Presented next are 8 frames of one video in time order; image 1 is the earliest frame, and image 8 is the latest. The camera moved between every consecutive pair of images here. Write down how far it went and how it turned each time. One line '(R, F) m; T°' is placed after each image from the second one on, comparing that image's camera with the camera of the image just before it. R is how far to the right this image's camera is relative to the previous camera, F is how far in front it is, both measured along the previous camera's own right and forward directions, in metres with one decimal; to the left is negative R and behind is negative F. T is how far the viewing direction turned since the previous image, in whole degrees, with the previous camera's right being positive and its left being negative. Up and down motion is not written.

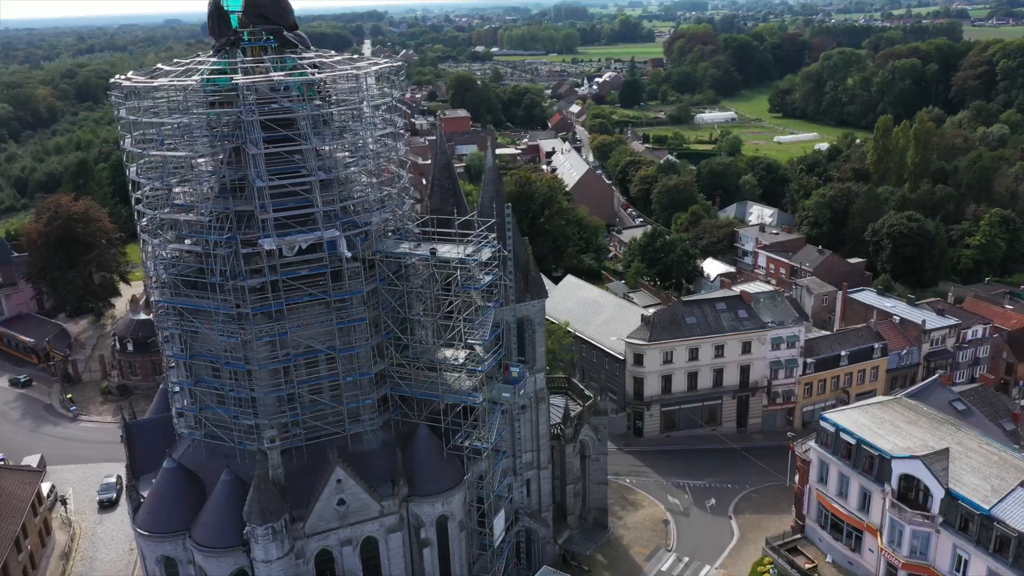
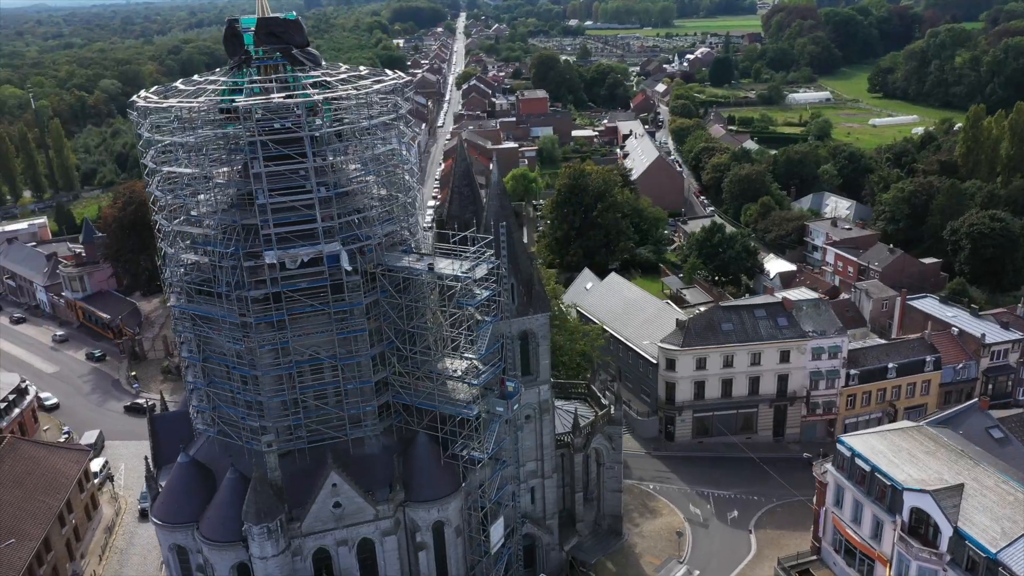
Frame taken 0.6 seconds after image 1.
(+3.9, -0.1) m; -6°
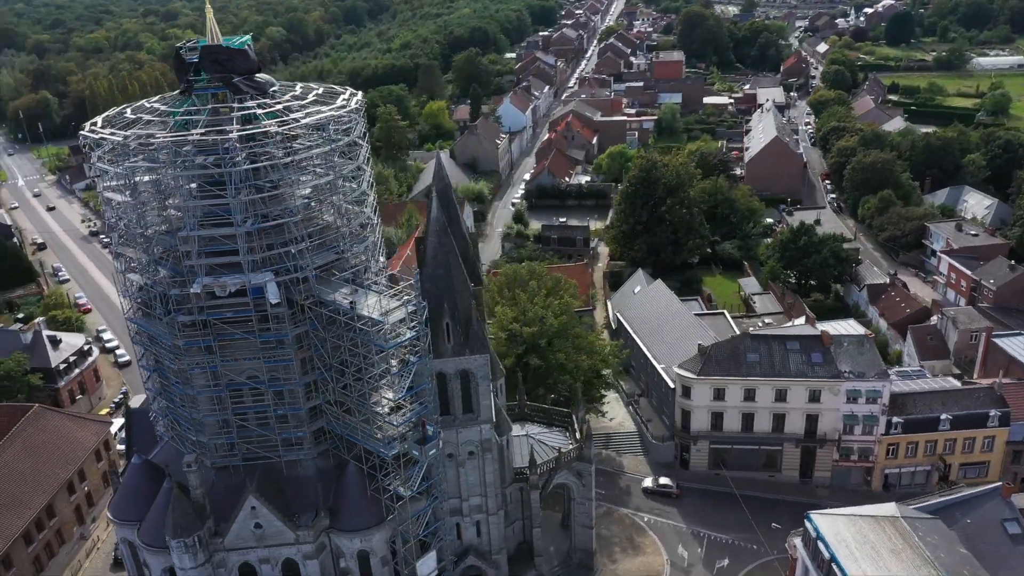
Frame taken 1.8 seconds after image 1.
(+9.4, +2.4) m; -11°
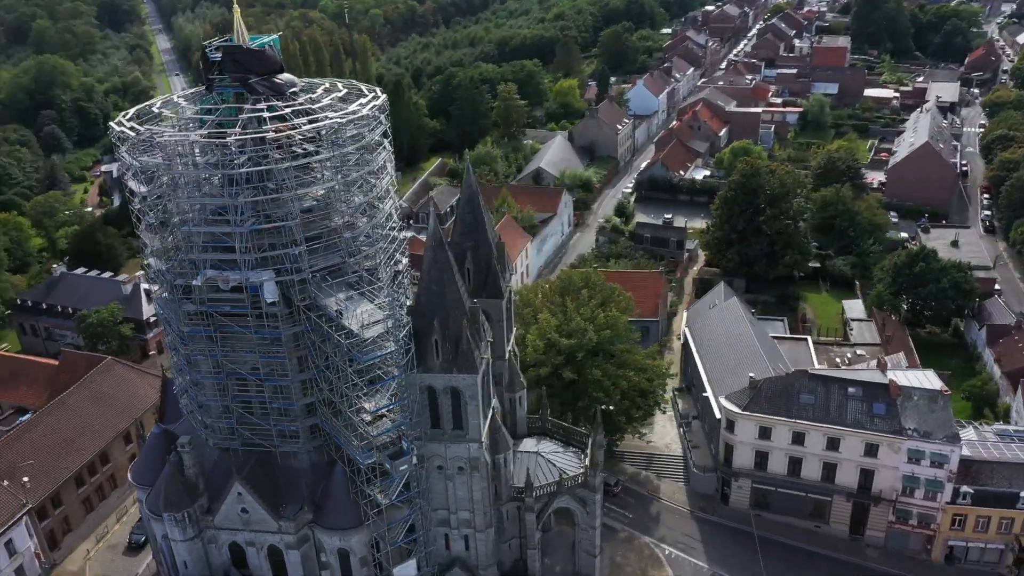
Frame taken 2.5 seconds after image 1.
(+6.6, +1.8) m; -11°
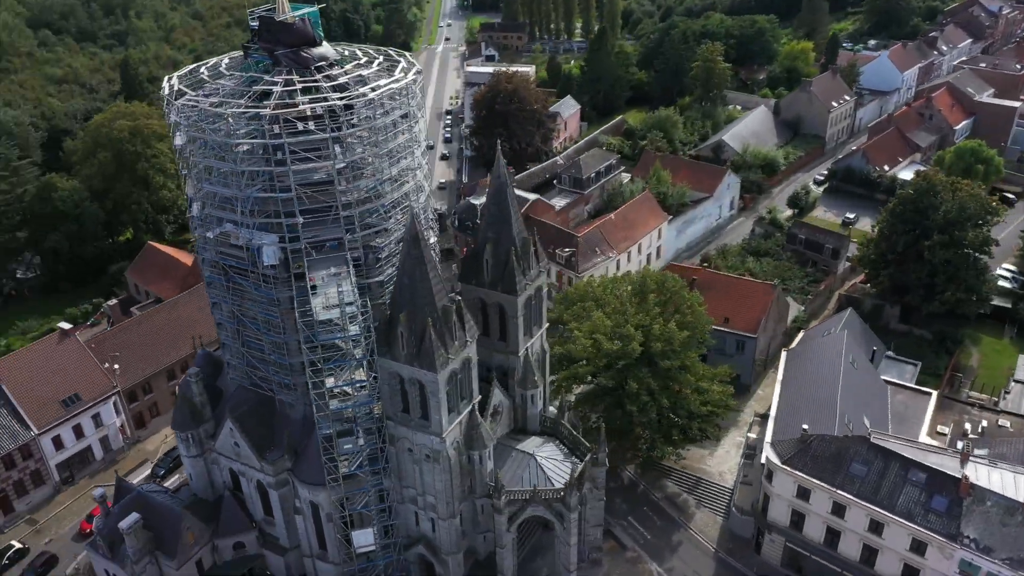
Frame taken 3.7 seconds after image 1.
(+11.1, +3.1) m; -17°
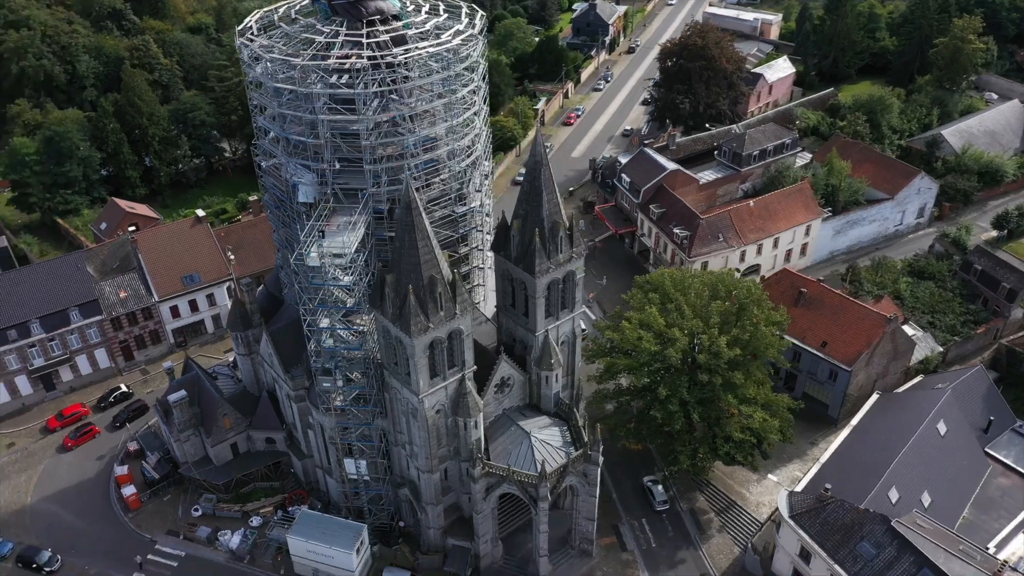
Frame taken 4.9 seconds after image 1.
(+10.9, +2.3) m; -17°
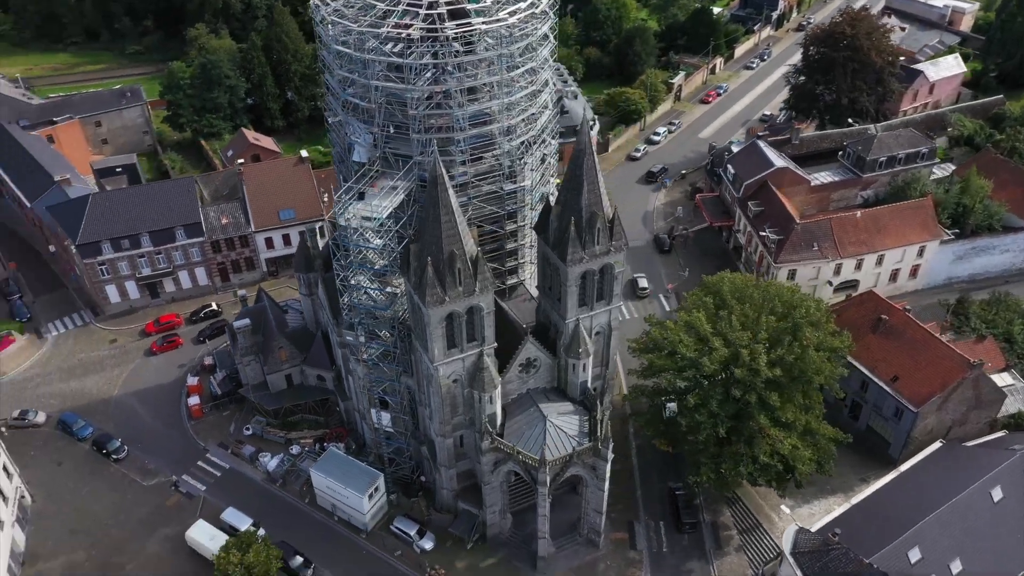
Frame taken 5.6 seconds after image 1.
(+6.2, +0.6) m; -11°
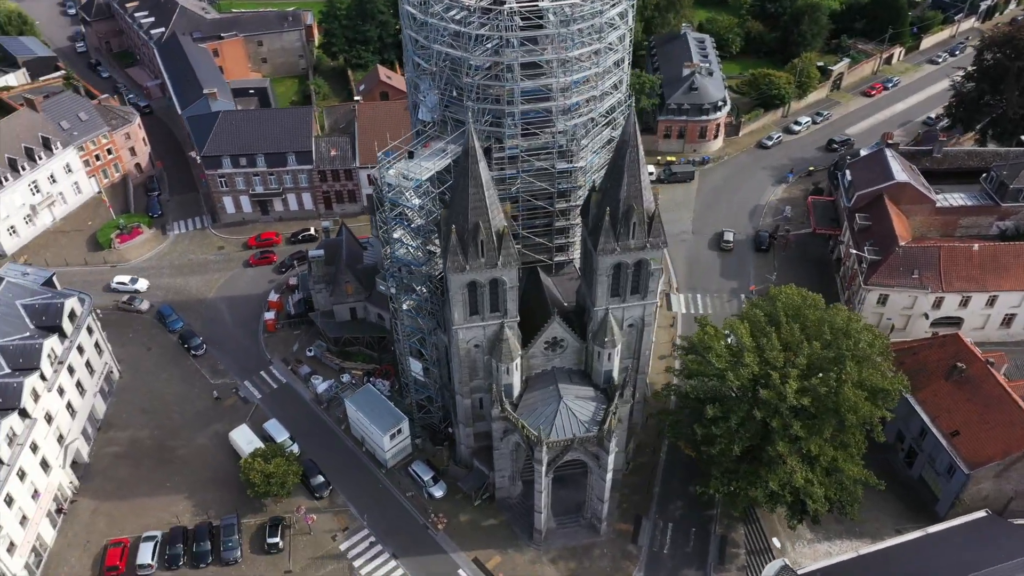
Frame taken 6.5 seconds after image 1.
(+6.8, +0.4) m; -12°
